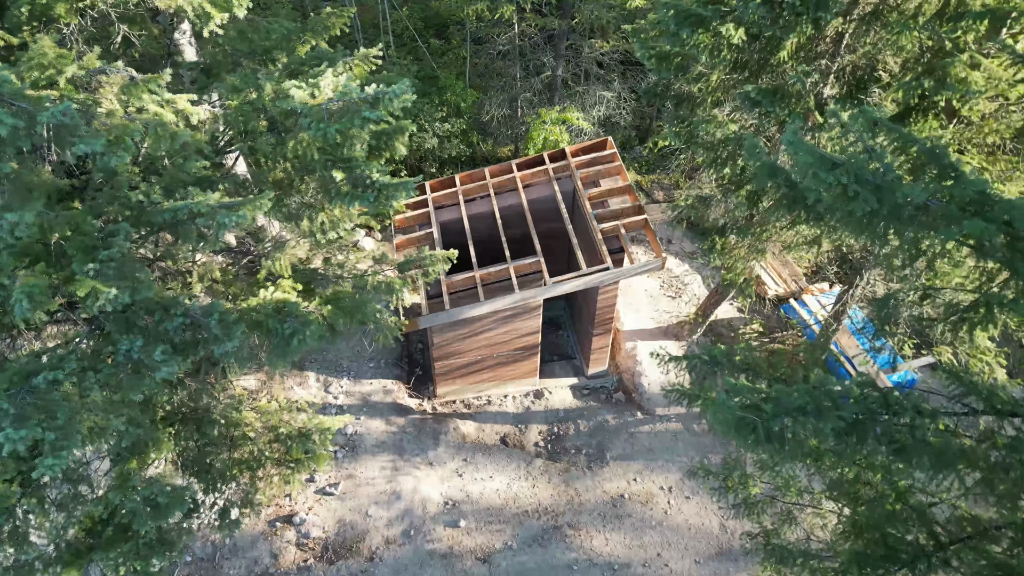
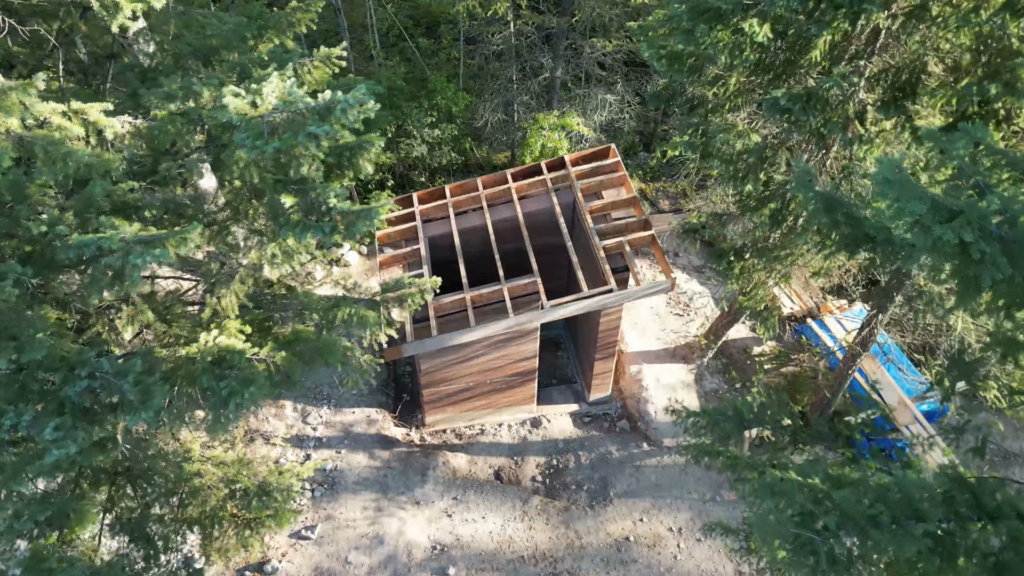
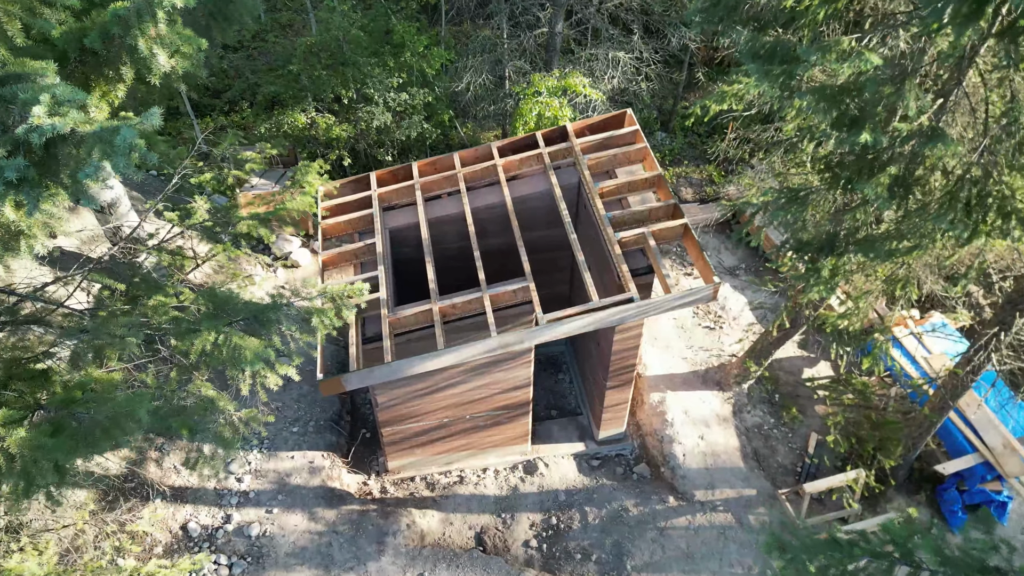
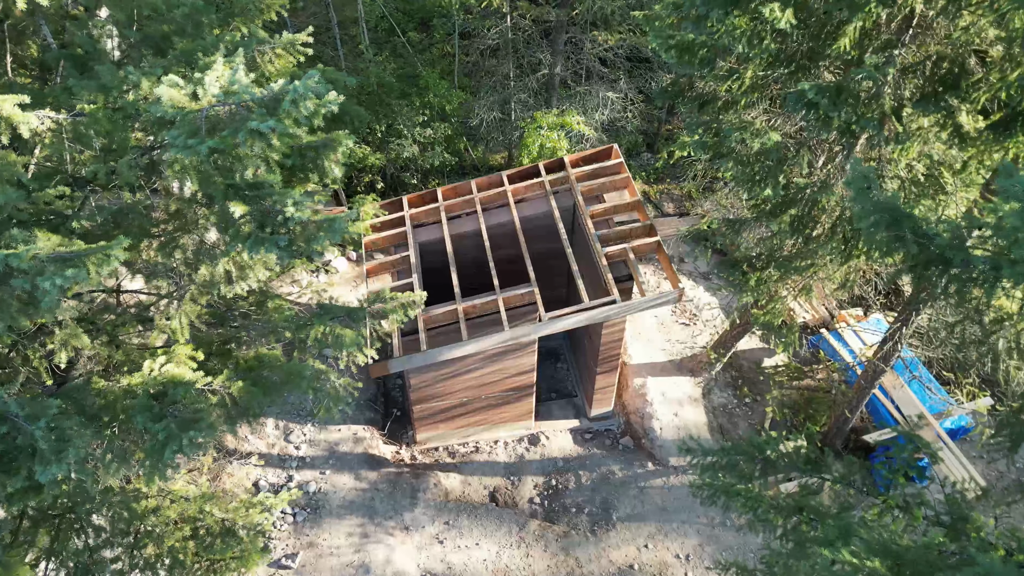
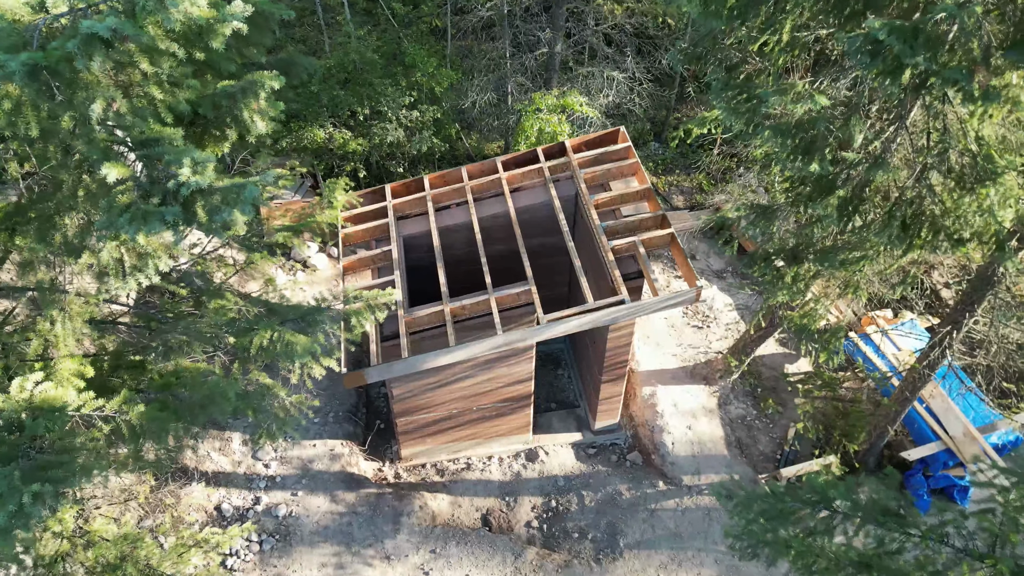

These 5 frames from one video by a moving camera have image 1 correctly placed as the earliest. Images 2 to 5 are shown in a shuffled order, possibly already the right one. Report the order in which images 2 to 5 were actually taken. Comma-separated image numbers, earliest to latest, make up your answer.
2, 4, 5, 3
